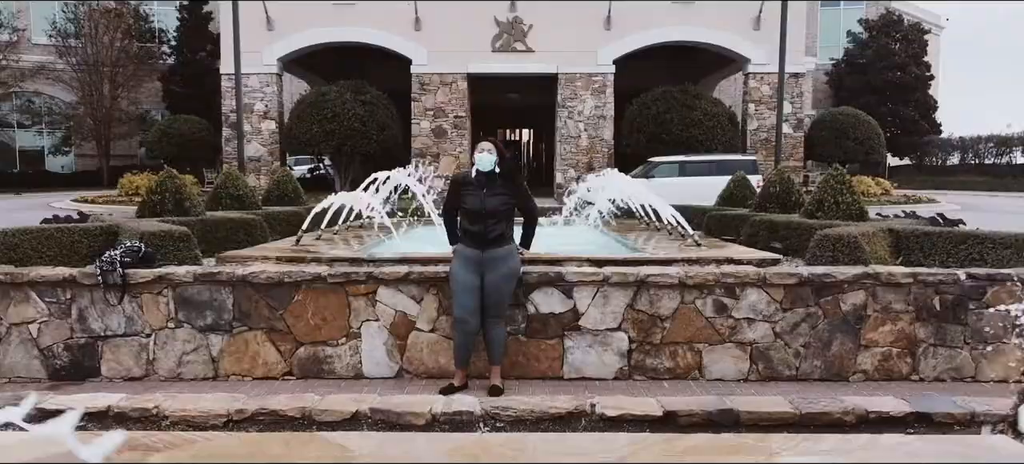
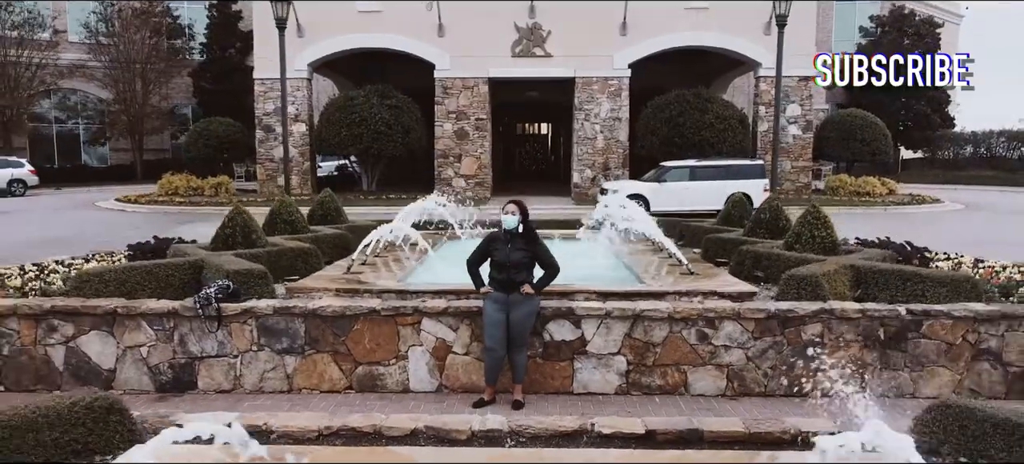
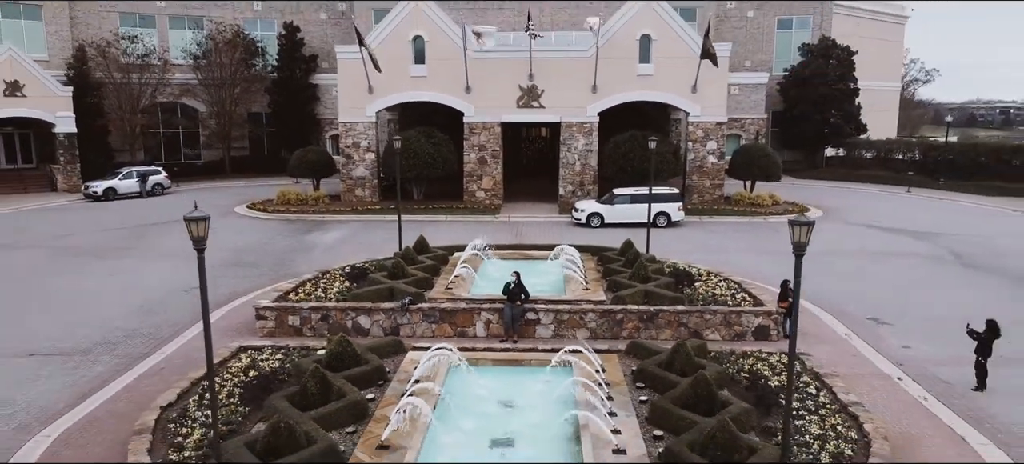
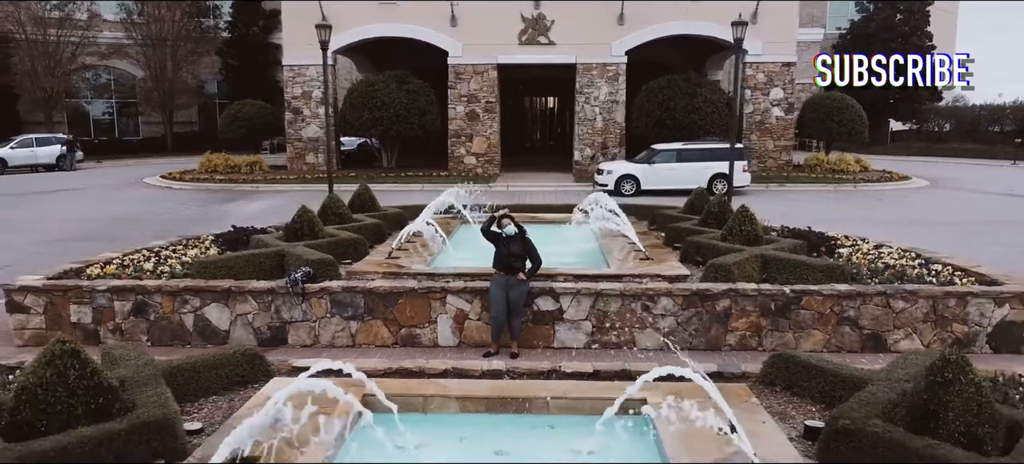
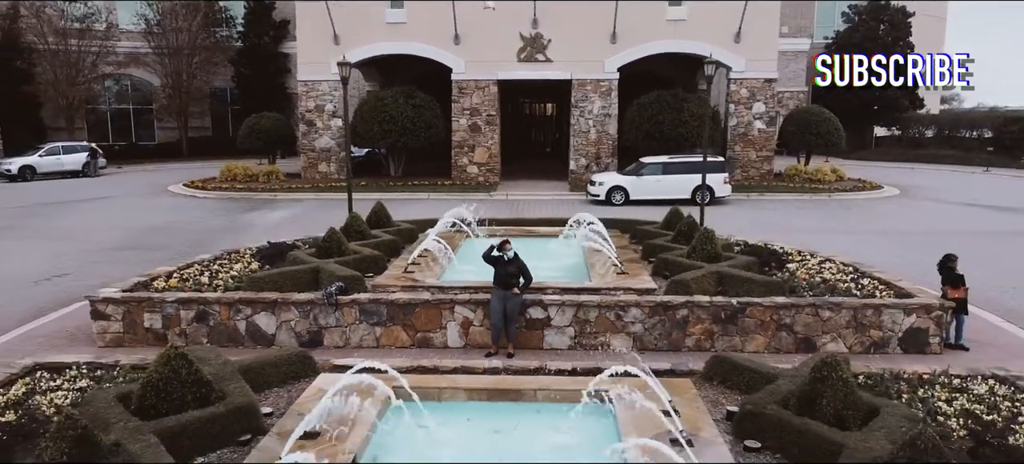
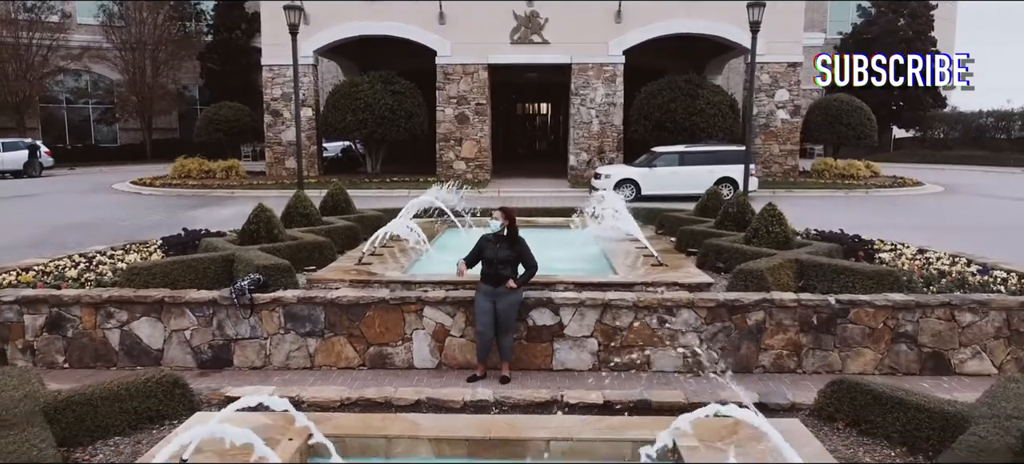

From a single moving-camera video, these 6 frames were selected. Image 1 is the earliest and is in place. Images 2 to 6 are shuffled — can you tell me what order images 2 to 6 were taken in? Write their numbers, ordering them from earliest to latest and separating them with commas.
2, 6, 4, 5, 3
